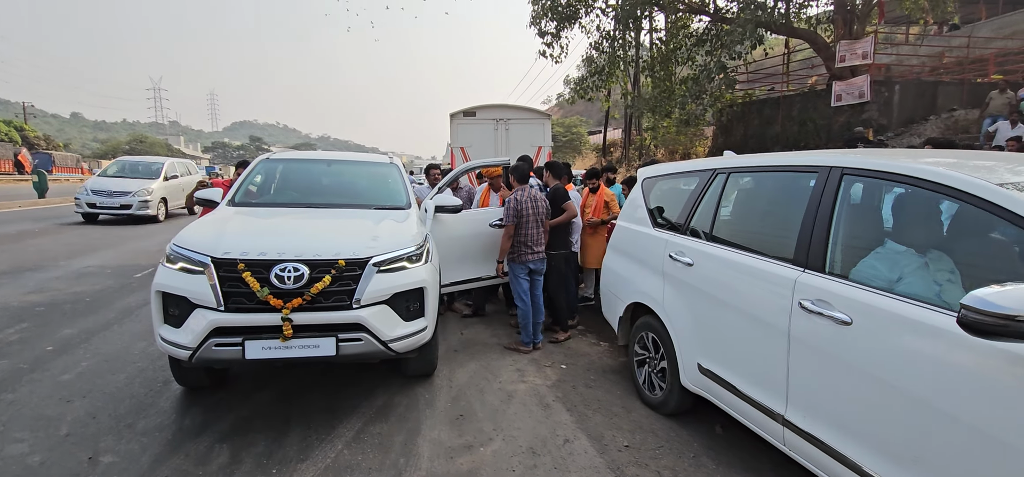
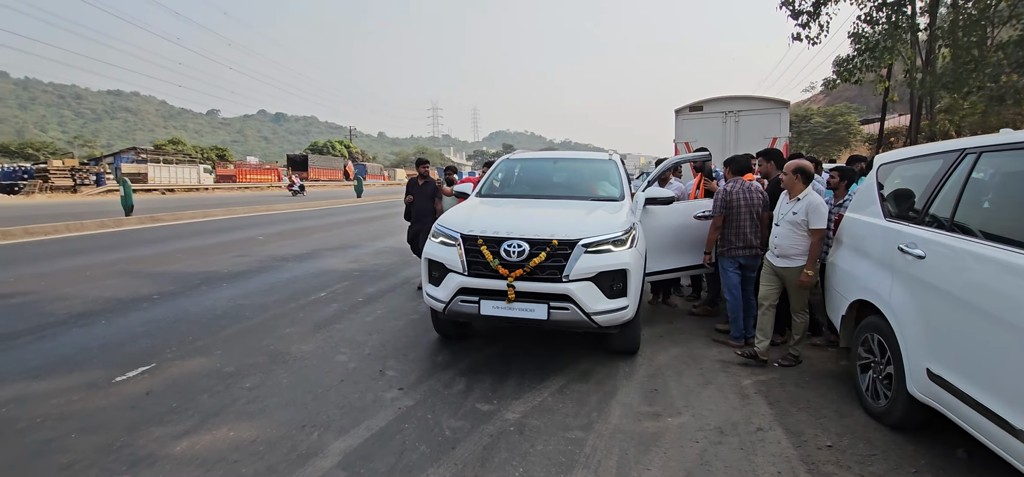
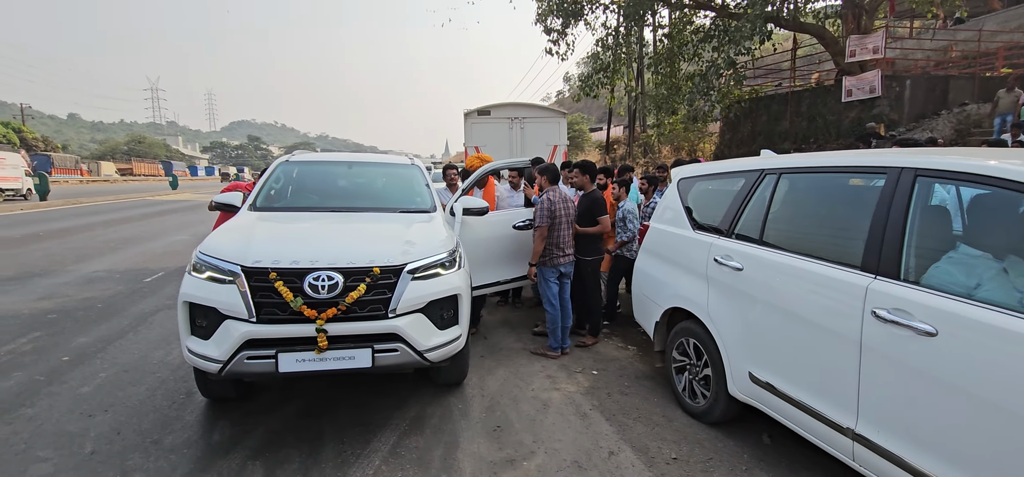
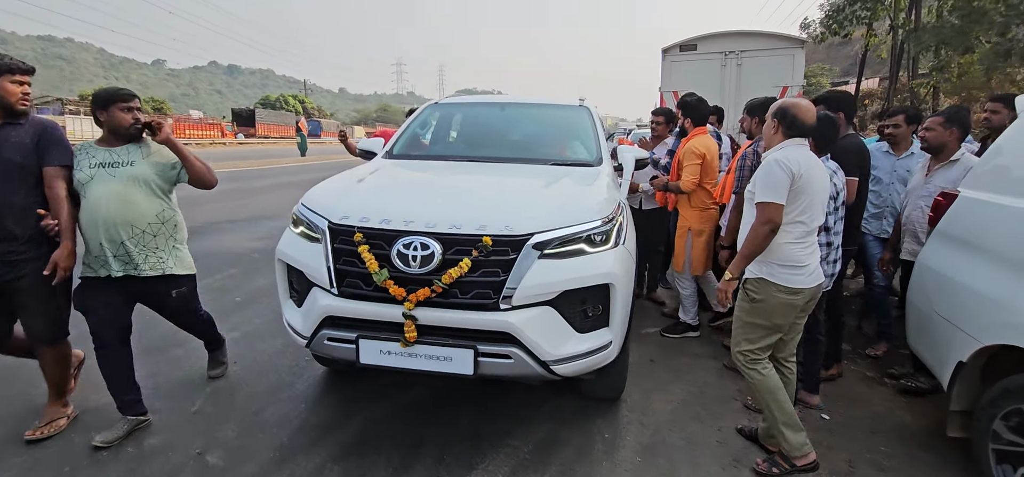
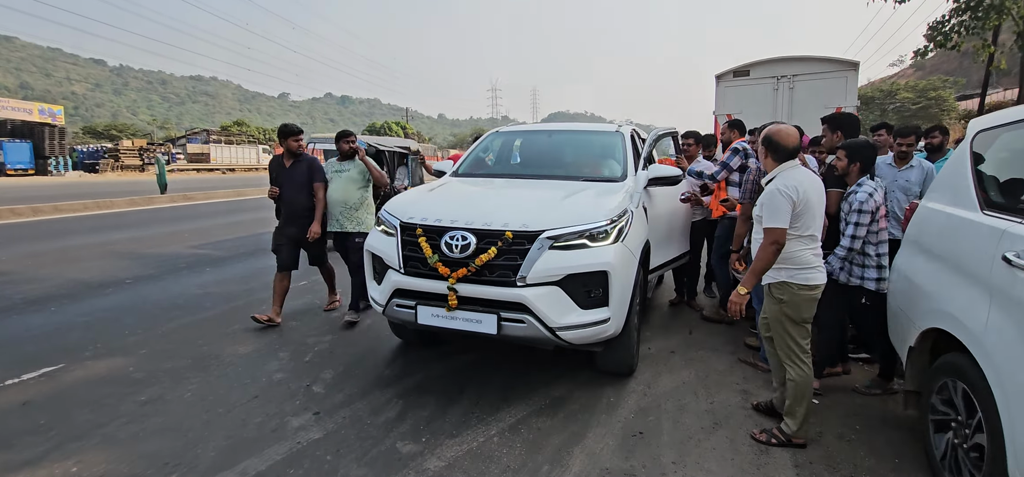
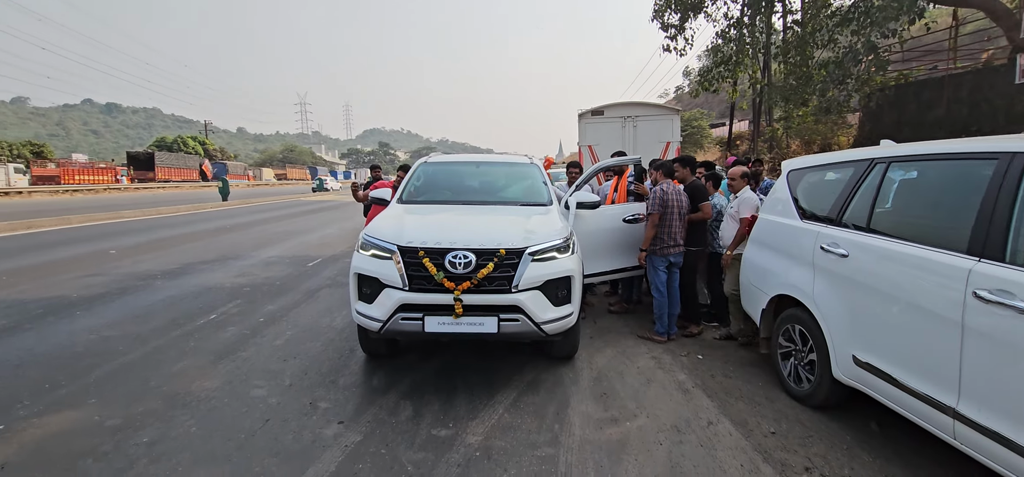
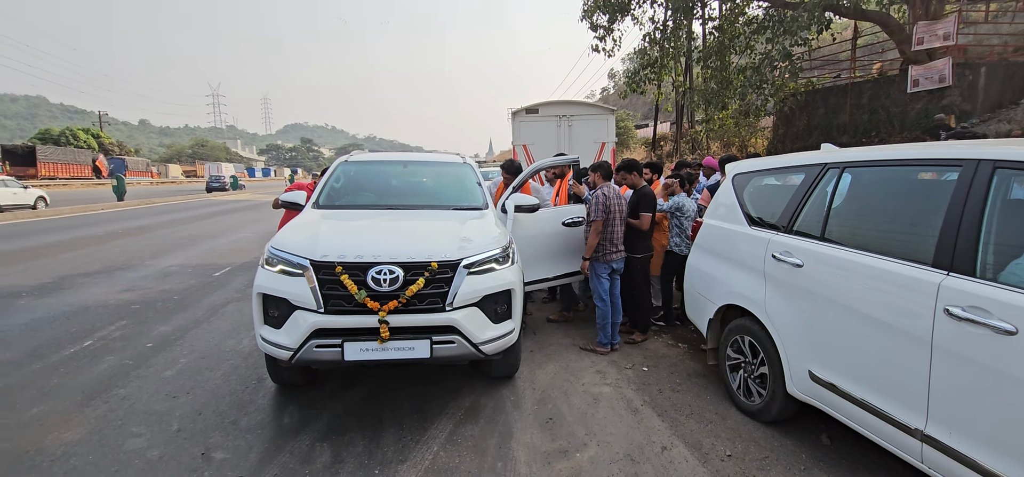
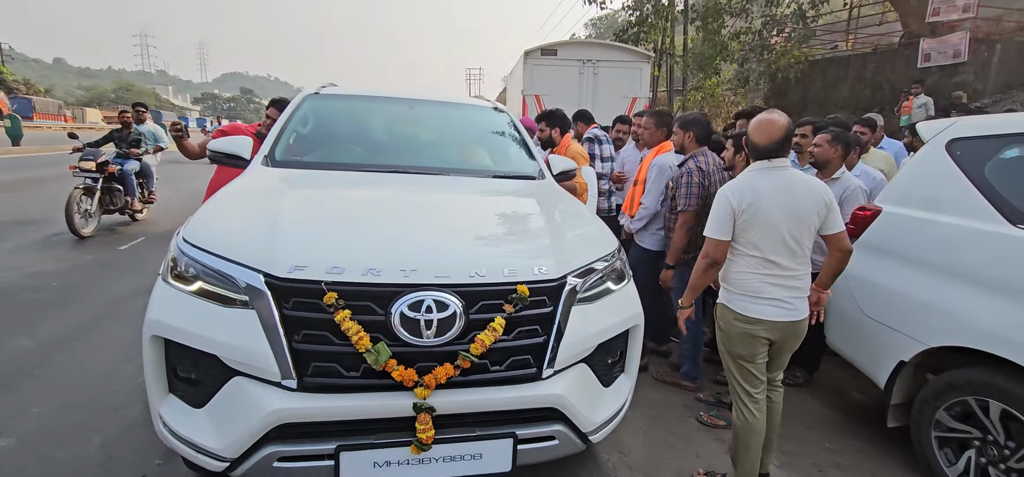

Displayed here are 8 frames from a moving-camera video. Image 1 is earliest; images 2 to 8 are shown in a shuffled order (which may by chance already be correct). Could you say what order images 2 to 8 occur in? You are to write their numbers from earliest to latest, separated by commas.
3, 7, 6, 2, 5, 4, 8
